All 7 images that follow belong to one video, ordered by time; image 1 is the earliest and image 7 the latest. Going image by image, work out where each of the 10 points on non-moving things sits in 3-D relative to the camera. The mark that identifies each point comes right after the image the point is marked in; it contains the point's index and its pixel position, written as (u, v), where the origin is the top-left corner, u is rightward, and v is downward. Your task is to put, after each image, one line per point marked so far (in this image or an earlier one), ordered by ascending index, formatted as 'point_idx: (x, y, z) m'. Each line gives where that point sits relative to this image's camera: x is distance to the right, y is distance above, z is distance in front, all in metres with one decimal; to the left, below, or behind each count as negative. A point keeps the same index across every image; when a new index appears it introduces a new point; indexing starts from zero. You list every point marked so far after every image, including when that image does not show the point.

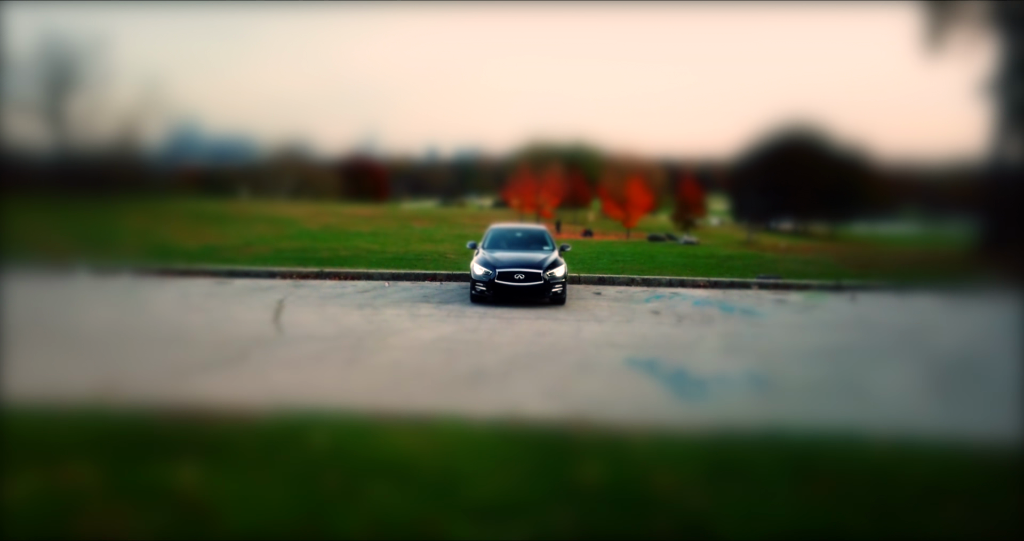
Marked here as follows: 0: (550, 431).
0: (+0.2, -0.7, +3.4) m
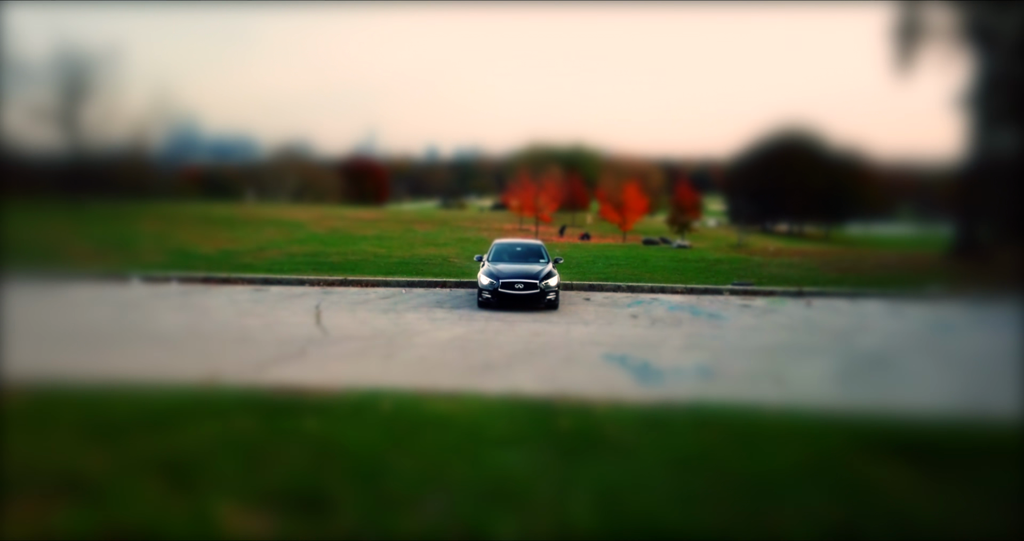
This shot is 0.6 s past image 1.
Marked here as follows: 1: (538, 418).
0: (+0.2, -0.8, +4.8) m
1: (+0.1, -0.8, +4.3) m
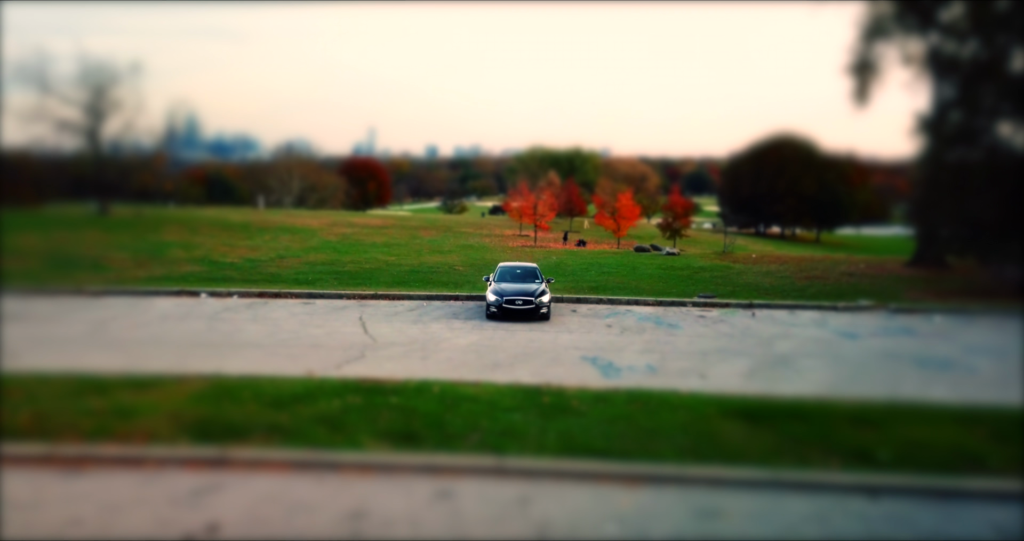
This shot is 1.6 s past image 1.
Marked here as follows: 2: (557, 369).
0: (+0.2, -1.1, +7.4) m
1: (+0.2, -1.1, +6.8) m
2: (+0.5, -1.1, +8.8) m
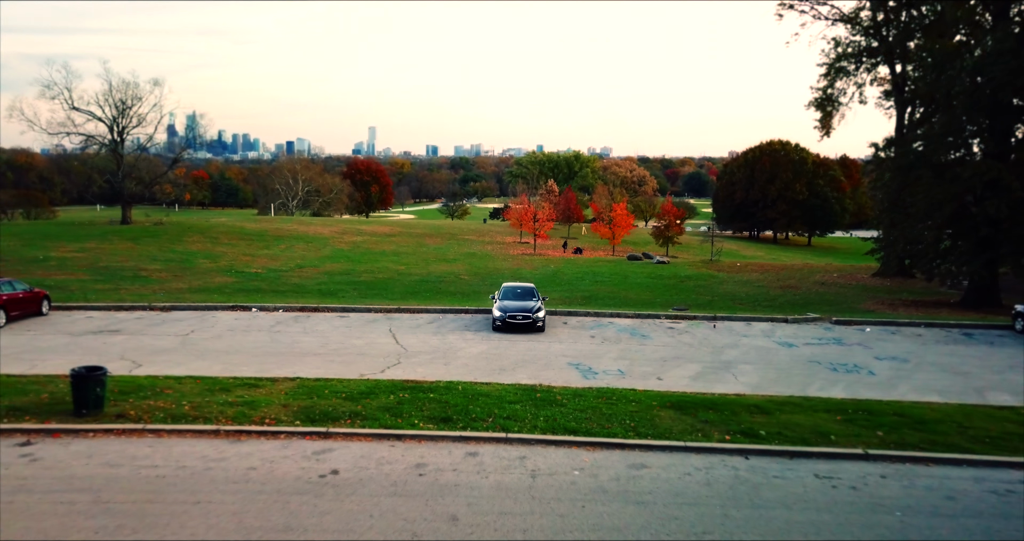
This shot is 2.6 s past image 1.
0: (+0.2, -1.5, +10.1) m
1: (+0.2, -1.5, +9.5) m
2: (+0.5, -1.5, +11.5) m
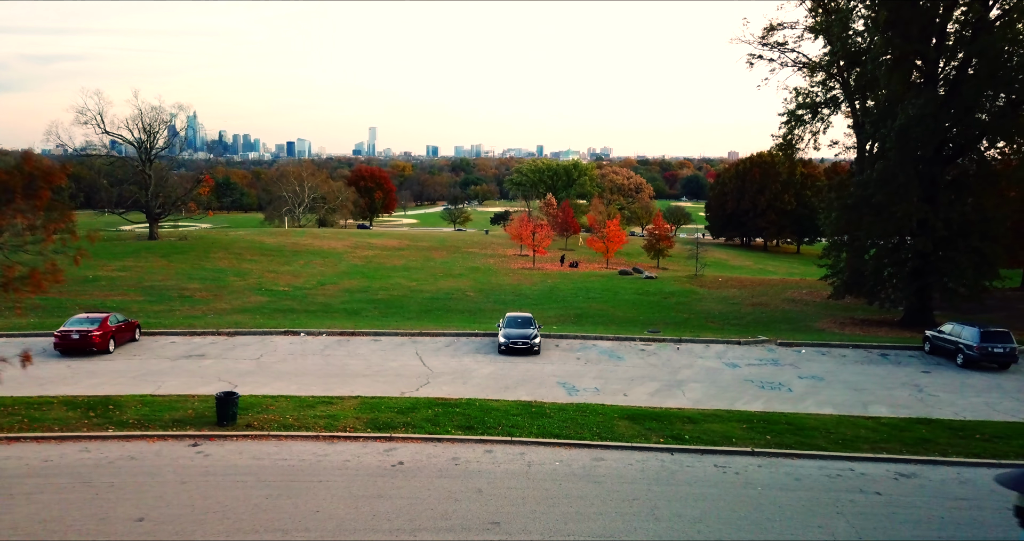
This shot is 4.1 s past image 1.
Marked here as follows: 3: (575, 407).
0: (+0.3, -2.4, +13.8) m
1: (+0.2, -2.4, +13.3) m
2: (+0.6, -2.4, +15.2) m
3: (+1.1, -2.4, +13.4) m
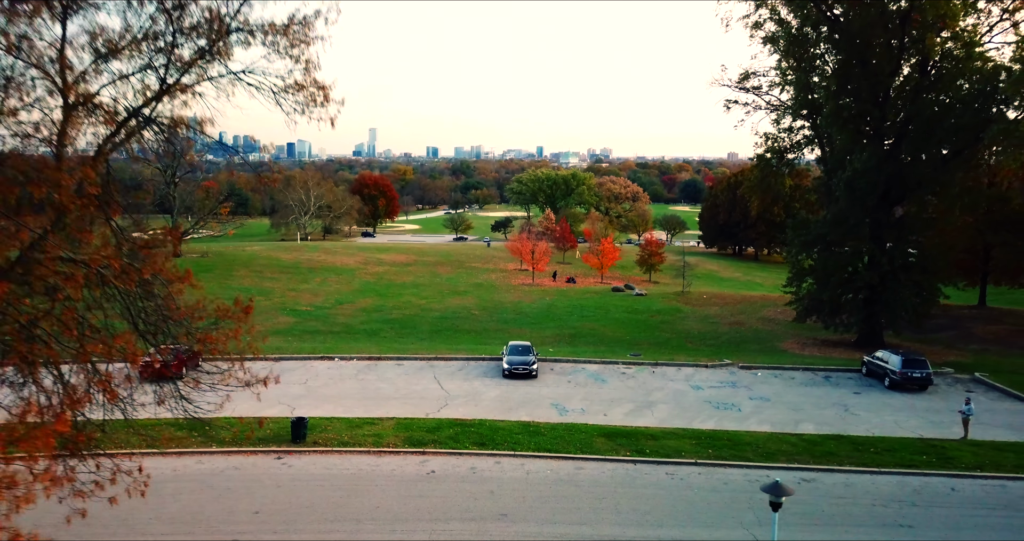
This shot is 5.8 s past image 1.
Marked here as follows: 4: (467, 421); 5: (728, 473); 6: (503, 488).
0: (+0.3, -3.5, +17.5) m
1: (+0.3, -3.5, +17.0) m
2: (+0.6, -3.5, +19.0) m
3: (+1.2, -3.5, +17.1) m
4: (-1.0, -3.4, +17.5) m
5: (+4.1, -3.8, +14.6) m
6: (-0.2, -3.9, +13.7) m
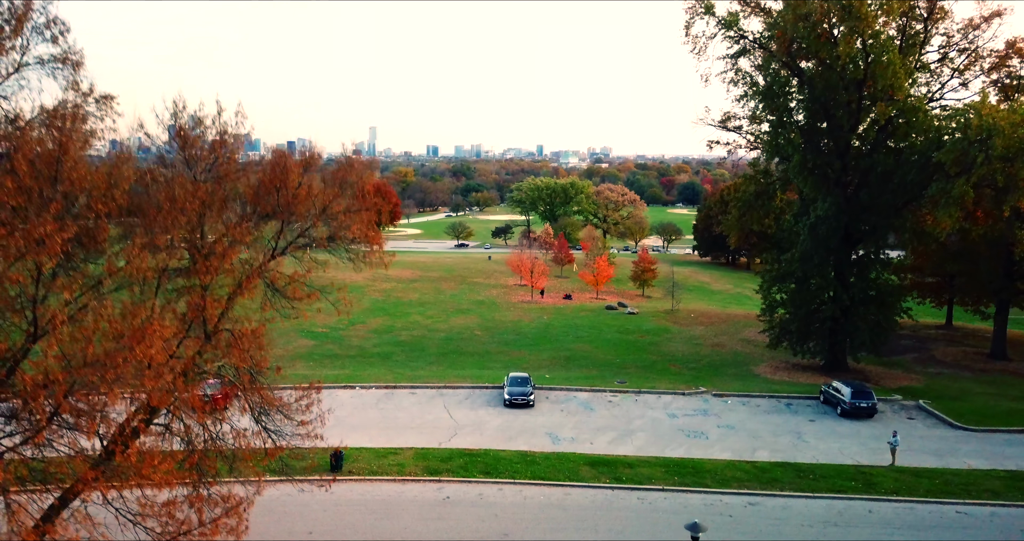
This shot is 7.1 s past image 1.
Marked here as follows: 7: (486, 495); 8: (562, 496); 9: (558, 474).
0: (+0.3, -4.9, +20.8) m
1: (+0.3, -4.9, +20.3) m
2: (+0.6, -4.9, +22.3) m
3: (+1.2, -4.9, +20.4) m
4: (-1.0, -4.9, +20.8) m
5: (+4.1, -5.3, +17.9) m
6: (-0.2, -5.3, +17.0) m
7: (-0.6, -5.2, +17.8) m
8: (+1.1, -5.2, +17.8) m
9: (+1.1, -5.0, +19.0) m
